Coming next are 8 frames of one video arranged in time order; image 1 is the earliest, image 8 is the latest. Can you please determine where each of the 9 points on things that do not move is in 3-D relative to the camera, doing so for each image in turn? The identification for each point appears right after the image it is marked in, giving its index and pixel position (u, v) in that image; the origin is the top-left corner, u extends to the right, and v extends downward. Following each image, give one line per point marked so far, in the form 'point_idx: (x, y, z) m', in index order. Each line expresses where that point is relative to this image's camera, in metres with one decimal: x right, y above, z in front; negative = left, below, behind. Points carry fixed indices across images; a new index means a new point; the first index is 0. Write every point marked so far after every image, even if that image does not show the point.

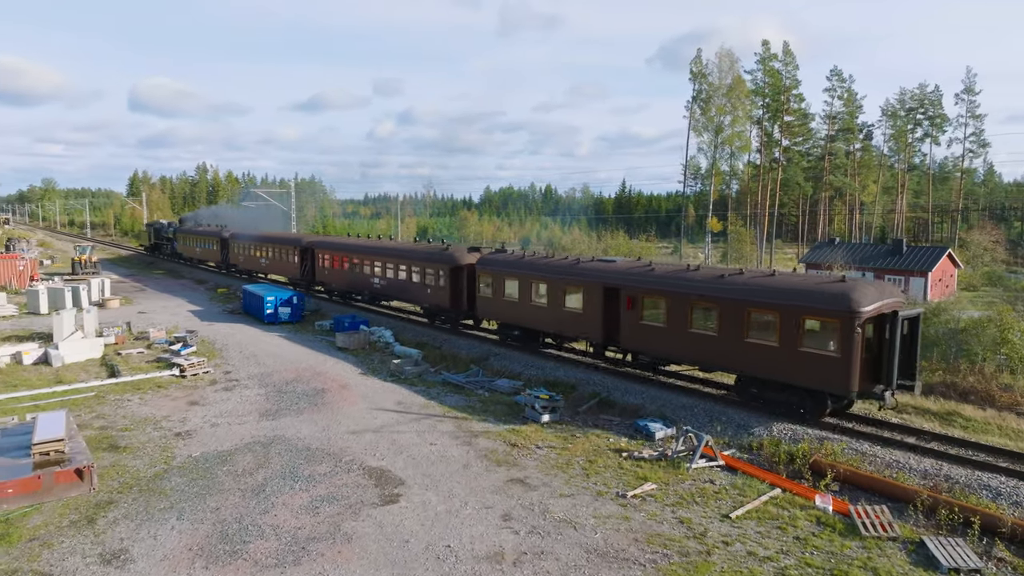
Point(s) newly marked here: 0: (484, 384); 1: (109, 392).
0: (-0.7, -2.2, +16.2) m
1: (-9.2, -2.4, +16.2) m
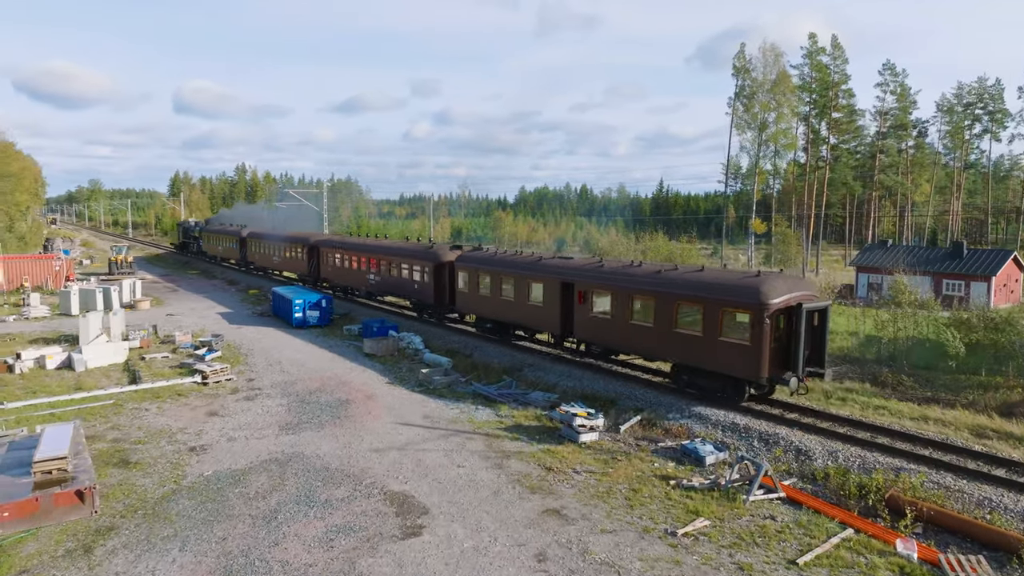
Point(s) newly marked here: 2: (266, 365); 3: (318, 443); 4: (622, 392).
0: (+0.1, -2.3, +15.2) m
1: (-8.4, -2.5, +15.6) m
2: (-6.6, -2.1, +19.1) m
3: (-3.5, -2.8, +12.7) m
4: (+2.3, -2.2, +14.7) m
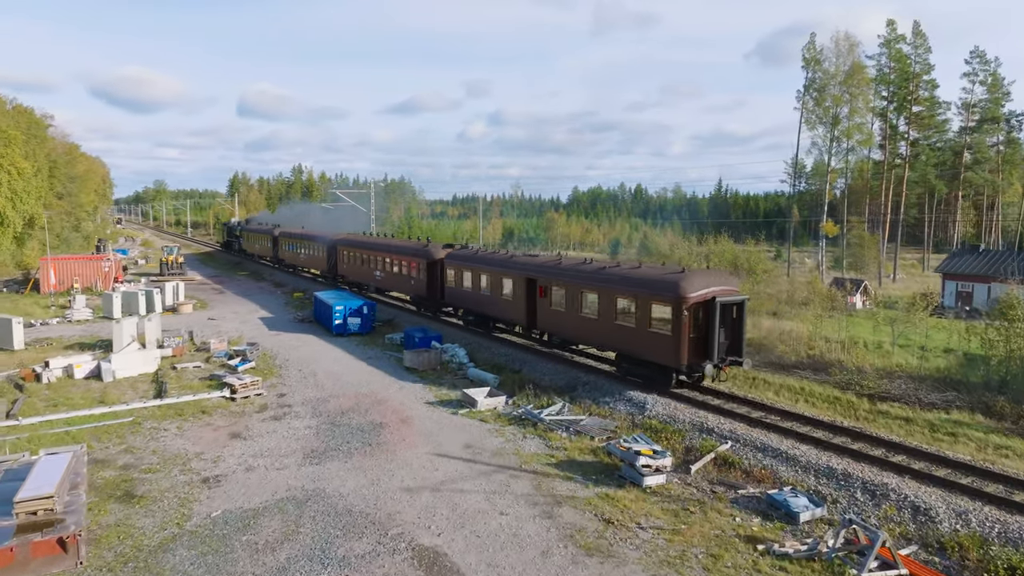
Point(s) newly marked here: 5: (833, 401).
0: (+1.1, -2.6, +13.4) m
1: (-7.4, -2.7, +14.4) m
2: (-5.3, -2.2, +17.8) m
3: (-2.7, -3.0, +11.2) m
4: (+3.2, -2.4, +12.8) m
5: (+7.1, -2.5, +15.7) m
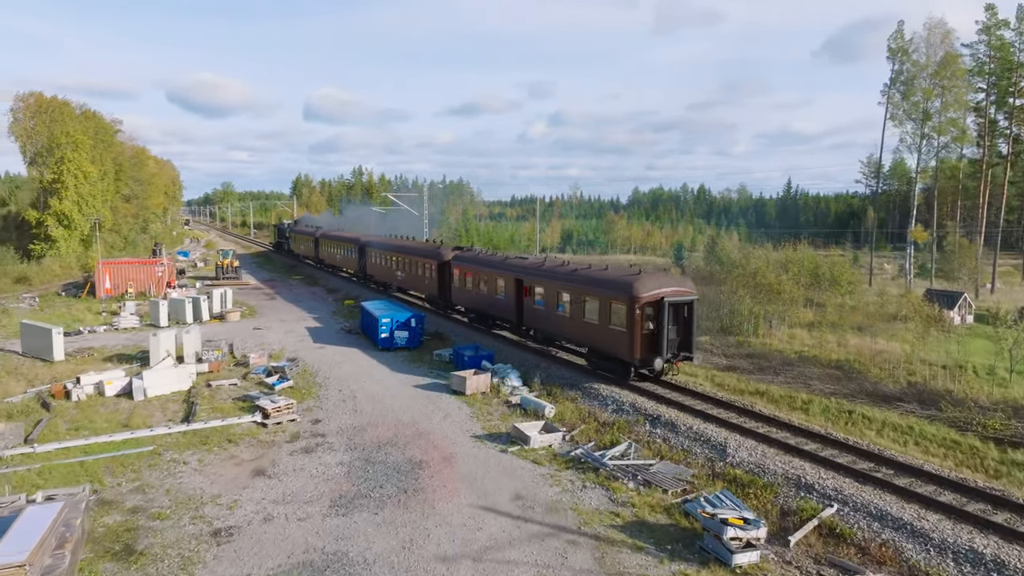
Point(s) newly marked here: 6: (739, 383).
0: (+2.0, -3.0, +11.4) m
1: (-6.3, -3.0, +13.2) m
2: (-4.0, -2.6, +16.3) m
3: (-1.9, -3.3, +9.6) m
4: (+4.1, -2.8, +10.7) m
5: (+8.2, -2.9, +13.3) m
6: (+5.7, -2.4, +18.0) m
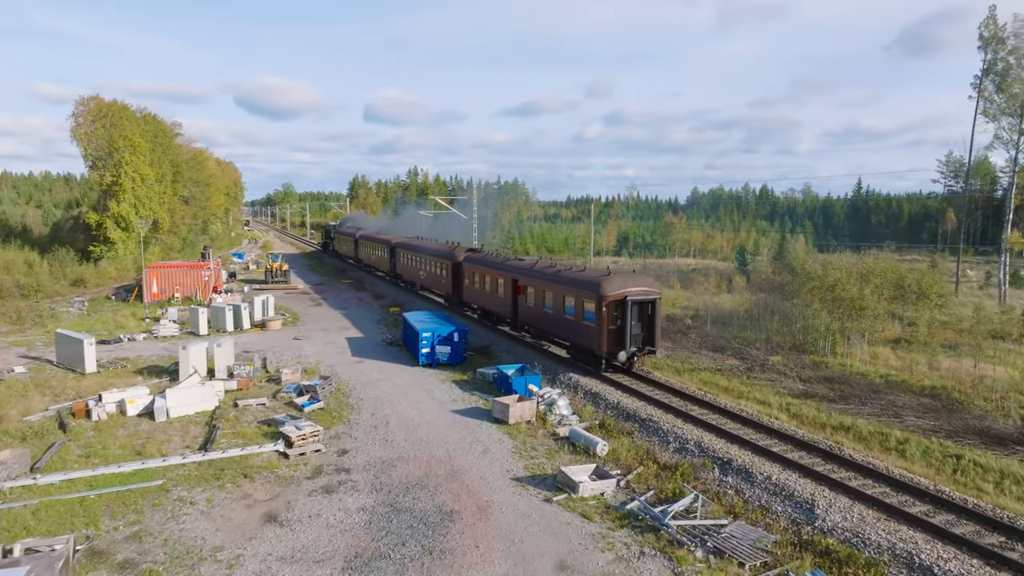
0: (+2.6, -3.3, +9.6) m
1: (-5.6, -3.3, +12.0) m
2: (-3.0, -2.9, +14.9) m
3: (-1.4, -3.7, +8.0) m
4: (+4.7, -3.2, +8.7) m
5: (+8.9, -3.4, +10.9) m
6: (+6.8, -2.8, +15.8) m
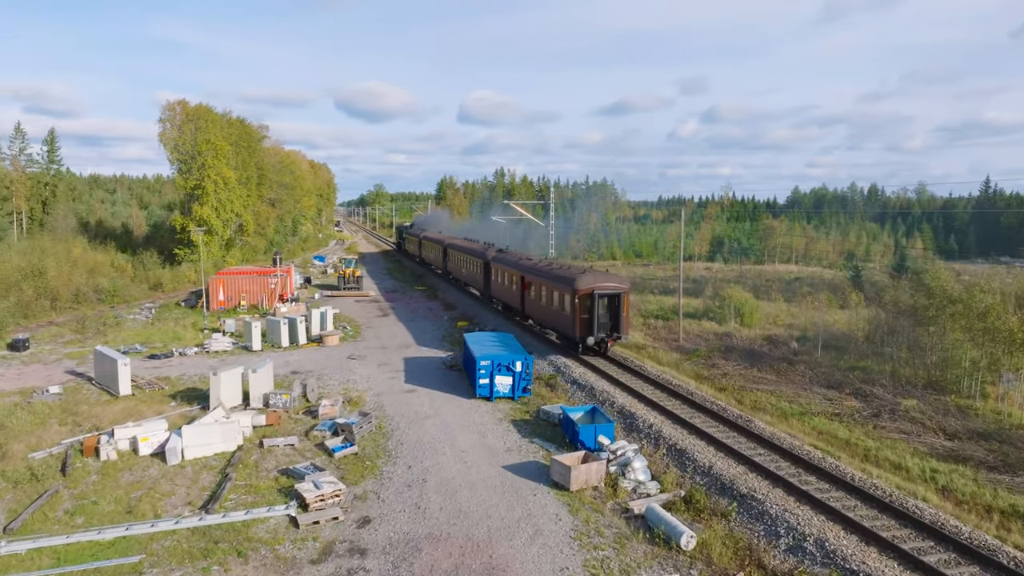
0: (+3.0, -3.9, +6.4) m
1: (-4.9, -3.8, +9.8) m
2: (-1.9, -3.4, +12.4) m
3: (-1.2, -4.2, +5.3) m
4: (+4.9, -3.9, +5.2) m
5: (+9.4, -4.0, +6.9) m
6: (+8.0, -3.5, +12.1) m
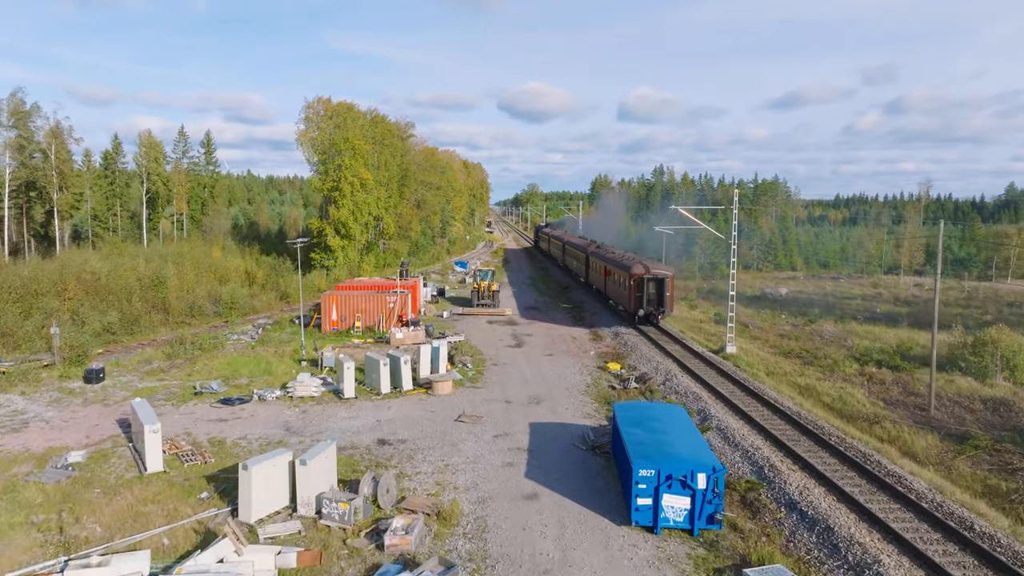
0: (+3.2, -5.0, -0.7) m
1: (-3.7, -4.6, +4.3) m
2: (-0.3, -4.4, +6.2) m
3: (-1.1, -5.2, -0.9) m
4: (+4.9, -5.0, -2.3) m
5: (+9.6, -5.3, -1.5) m
6: (+9.3, -4.7, +3.8) m
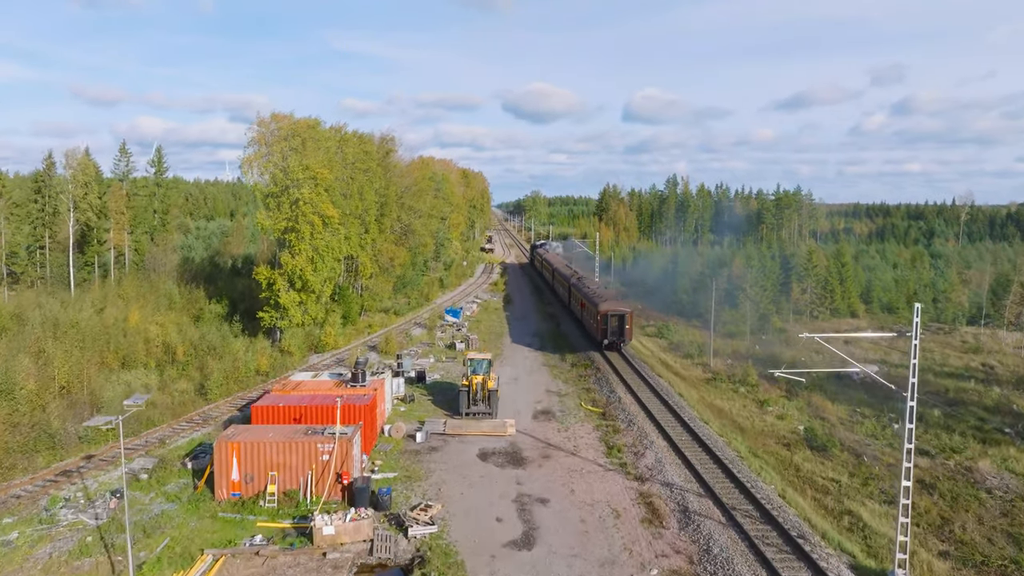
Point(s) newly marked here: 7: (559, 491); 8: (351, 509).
0: (+3.2, -8.6, -11.2) m
1: (-3.7, -8.2, -6.2) m
2: (-0.3, -8.0, -4.3) m
3: (-1.1, -8.7, -11.3) m
4: (+4.8, -8.5, -12.7) m
5: (+9.6, -8.9, -12.0) m
6: (+9.3, -8.2, -6.7) m
7: (+1.0, -5.4, +18.5) m
8: (-3.7, -5.0, +16.8) m
